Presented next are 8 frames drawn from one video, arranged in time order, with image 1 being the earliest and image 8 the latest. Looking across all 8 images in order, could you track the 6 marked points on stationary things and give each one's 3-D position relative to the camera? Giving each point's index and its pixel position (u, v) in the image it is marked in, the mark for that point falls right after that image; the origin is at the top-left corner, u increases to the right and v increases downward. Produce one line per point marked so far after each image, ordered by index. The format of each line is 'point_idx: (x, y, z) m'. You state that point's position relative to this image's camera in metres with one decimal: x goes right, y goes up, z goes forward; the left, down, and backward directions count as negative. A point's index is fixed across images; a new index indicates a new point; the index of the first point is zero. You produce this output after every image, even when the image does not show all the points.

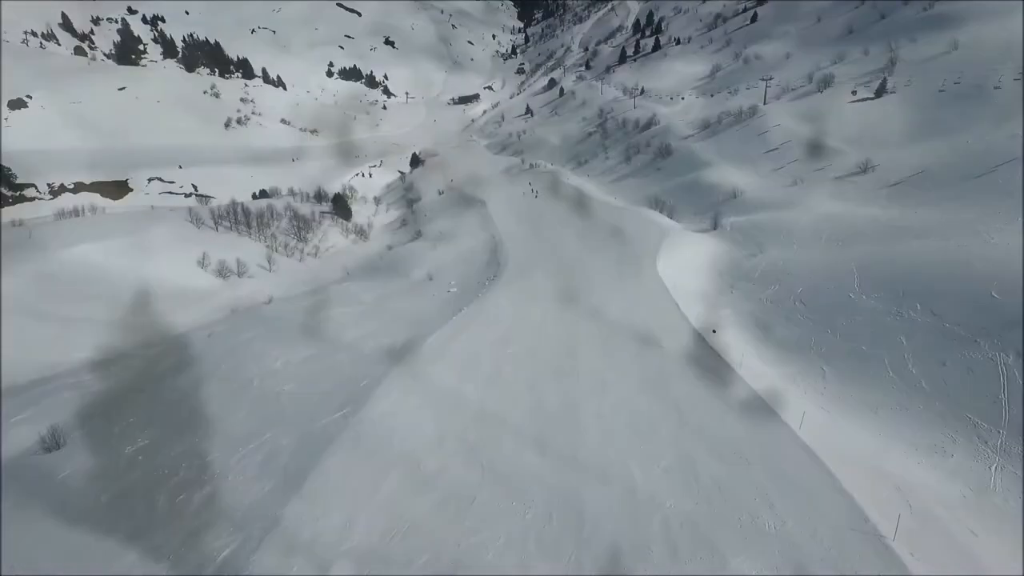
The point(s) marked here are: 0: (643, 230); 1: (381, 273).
0: (+4.1, +1.7, +17.6) m
1: (-4.4, +0.4, +19.5) m
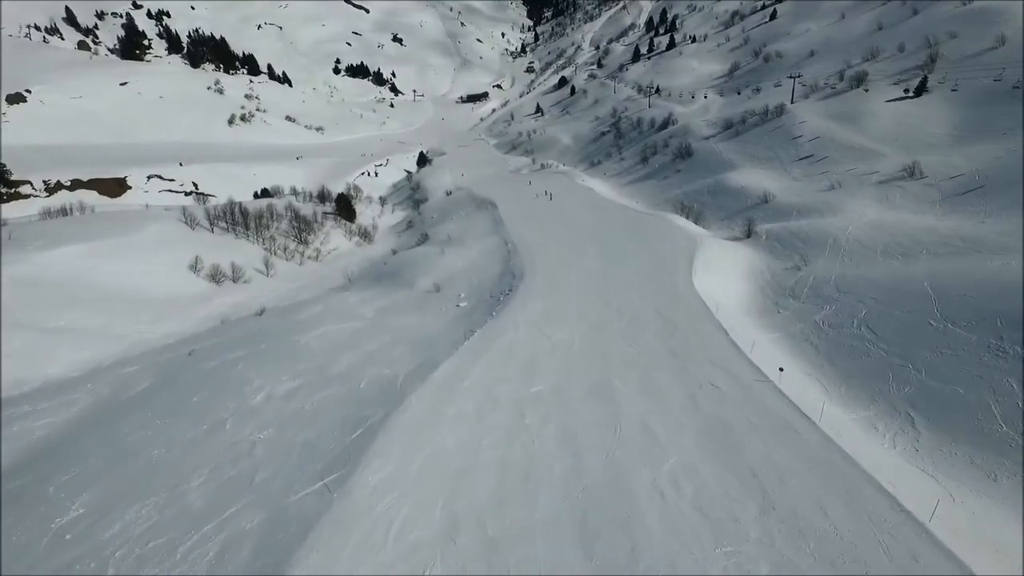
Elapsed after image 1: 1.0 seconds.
0: (+4.5, +1.3, +16.1) m
1: (-4.0, +0.1, +18.0) m
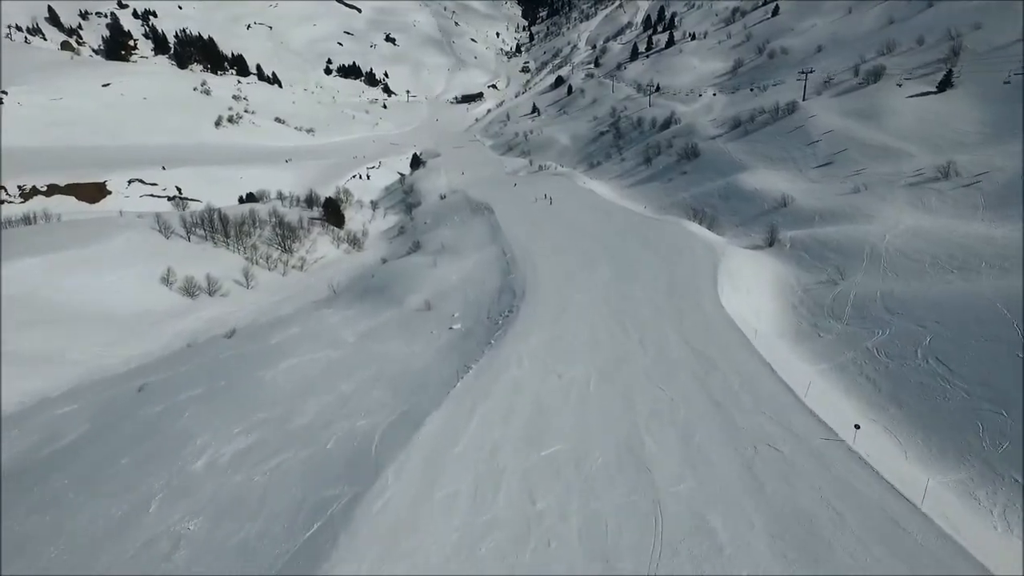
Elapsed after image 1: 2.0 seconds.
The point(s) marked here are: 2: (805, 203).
0: (+4.5, +1.0, +14.5) m
1: (-4.0, -0.3, +16.4) m
2: (+9.4, +2.7, +18.6) m
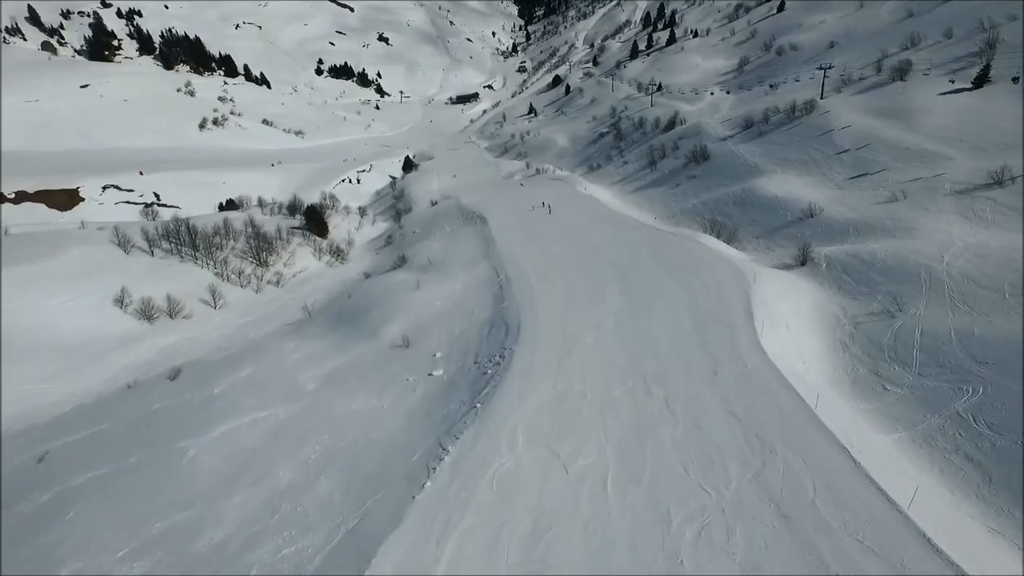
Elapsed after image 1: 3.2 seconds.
0: (+4.3, +0.4, +12.5) m
1: (-4.2, -0.9, +14.4) m
2: (+9.2, +2.2, +16.6) m
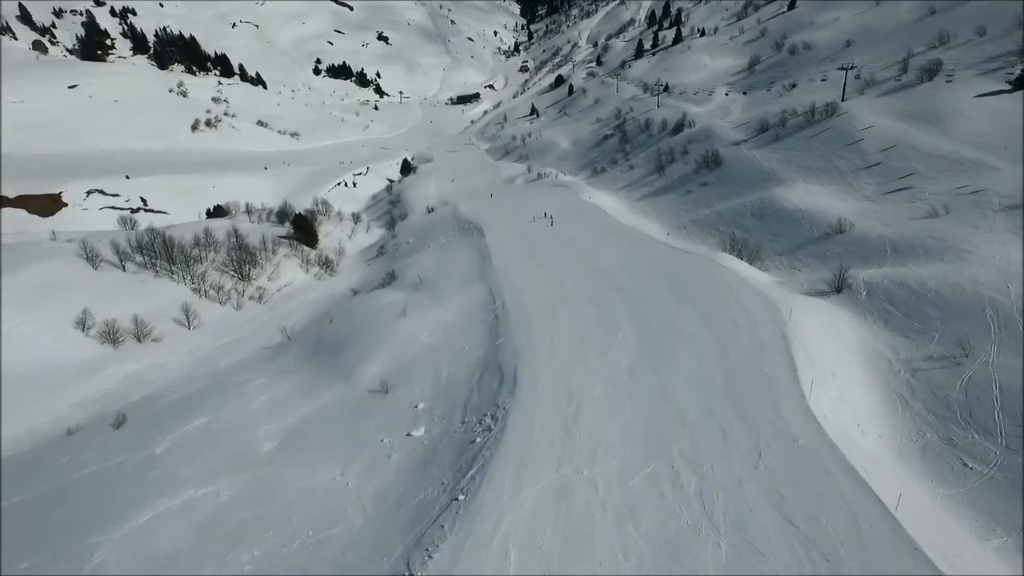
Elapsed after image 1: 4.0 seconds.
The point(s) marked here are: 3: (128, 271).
0: (+4.3, -0.2, +10.9) m
1: (-4.2, -1.5, +12.8) m
2: (+9.2, +1.5, +15.0) m
3: (-12.7, +0.6, +19.2) m
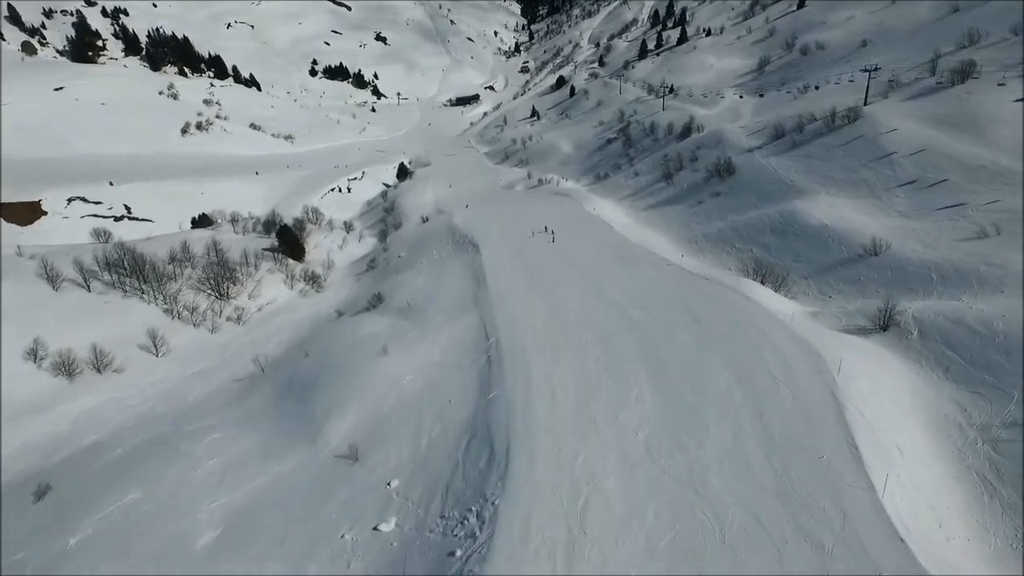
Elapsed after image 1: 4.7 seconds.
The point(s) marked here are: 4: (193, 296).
0: (+4.2, -0.9, +9.3) m
1: (-4.3, -2.2, +11.3) m
2: (+9.1, +0.9, +13.4) m
3: (-12.8, -0.1, +17.6) m
4: (-10.8, -0.3, +19.4) m
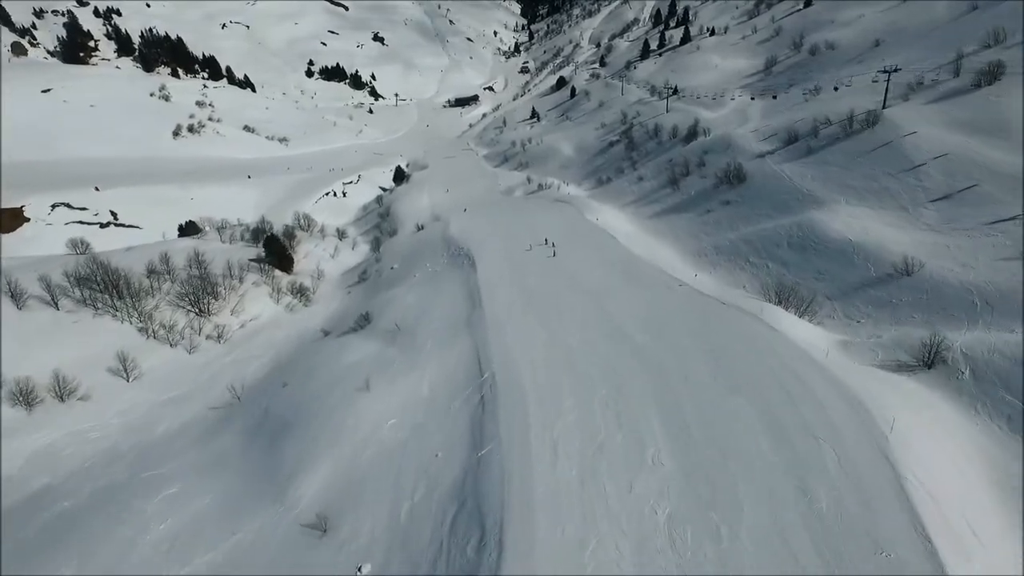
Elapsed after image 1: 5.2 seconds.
0: (+4.1, -1.4, +8.1) m
1: (-4.4, -2.7, +10.1) m
2: (+9.0, +0.4, +12.2) m
3: (-12.8, -0.6, +16.5) m
4: (-10.8, -0.8, +18.2) m
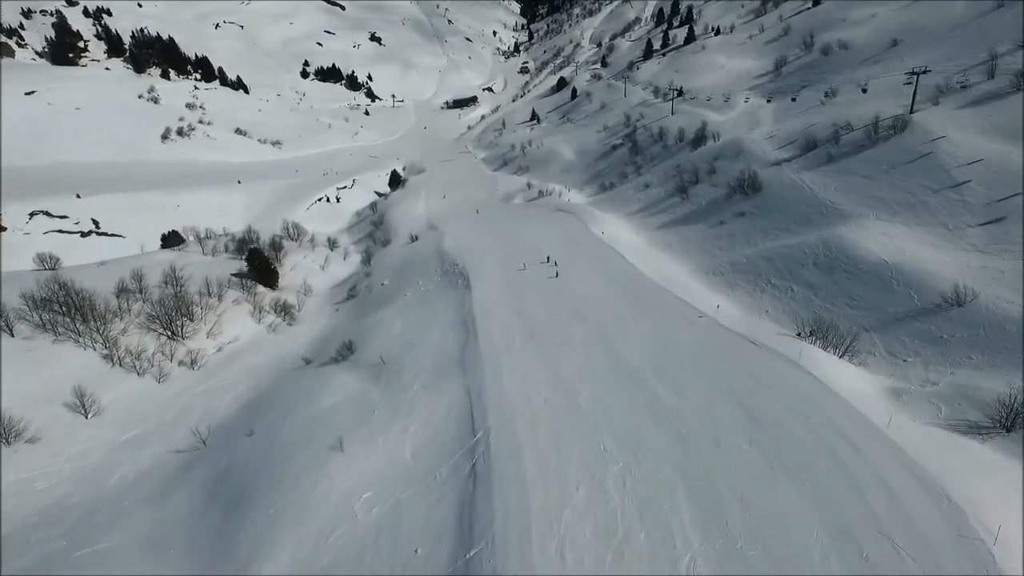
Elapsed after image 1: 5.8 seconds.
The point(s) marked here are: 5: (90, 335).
0: (+4.1, -2.0, +6.7) m
1: (-4.4, -3.3, +8.6) m
2: (+9.0, -0.2, +10.7) m
3: (-12.9, -1.3, +15.0) m
4: (-10.9, -1.4, +16.7) m
5: (-11.7, -1.3, +16.2) m
